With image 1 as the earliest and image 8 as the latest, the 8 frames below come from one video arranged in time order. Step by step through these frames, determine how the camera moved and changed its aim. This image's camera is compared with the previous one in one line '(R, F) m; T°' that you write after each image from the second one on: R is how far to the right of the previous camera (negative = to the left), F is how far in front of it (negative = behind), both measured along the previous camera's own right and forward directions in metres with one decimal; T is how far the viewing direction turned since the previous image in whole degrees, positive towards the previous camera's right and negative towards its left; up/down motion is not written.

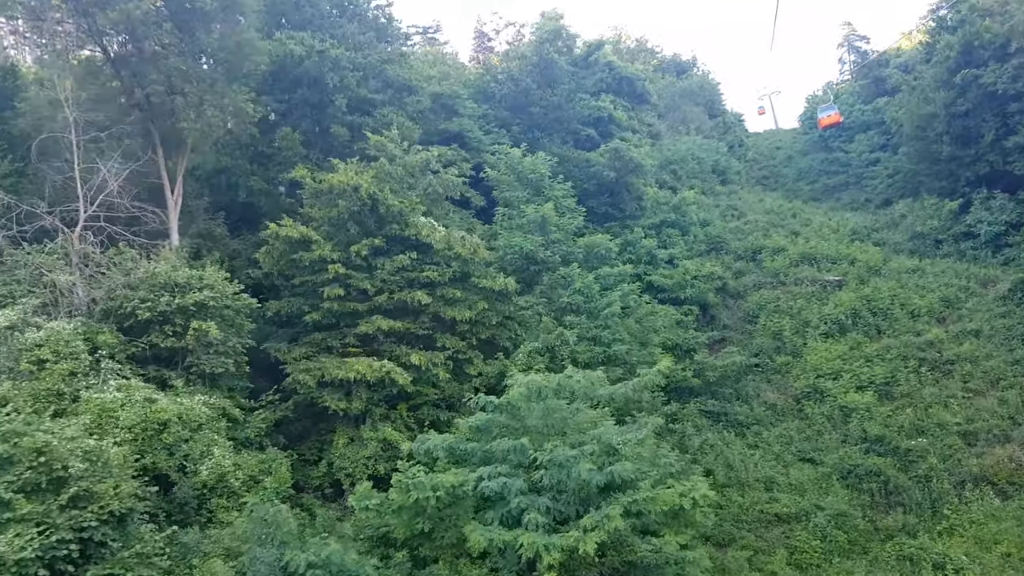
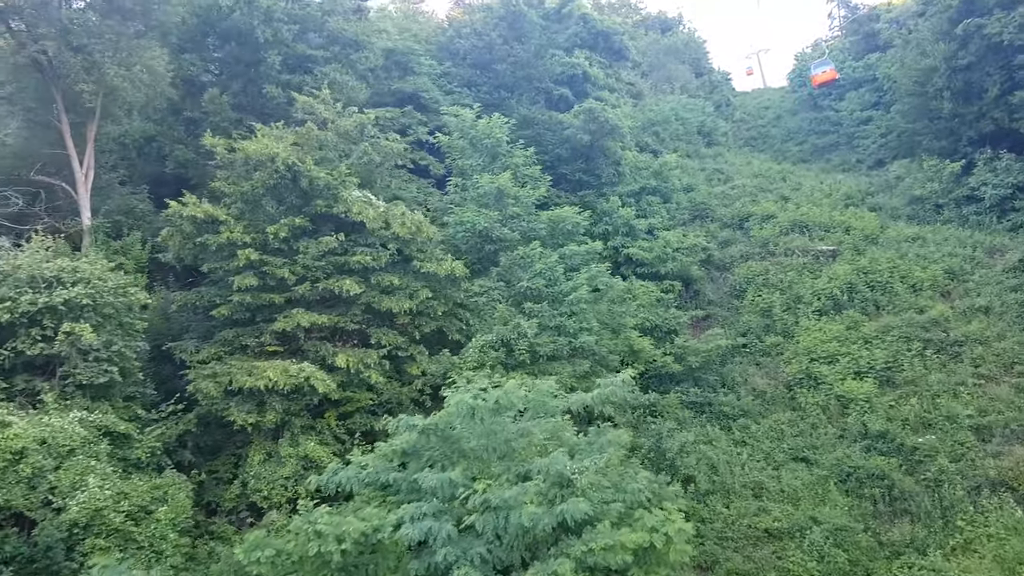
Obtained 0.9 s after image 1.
(+0.5, +1.7) m; +1°
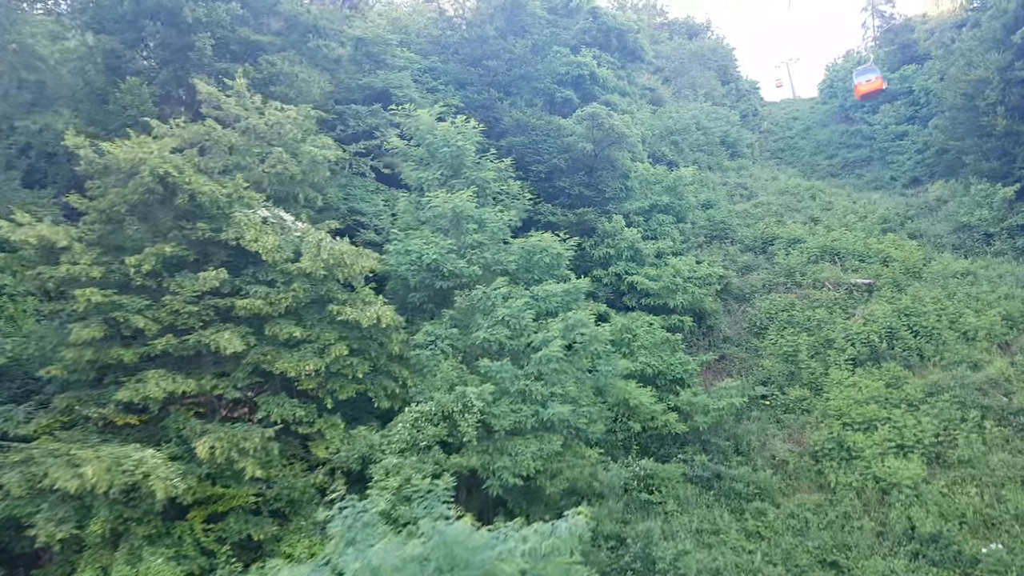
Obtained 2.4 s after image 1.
(+0.7, +2.5) m; -1°
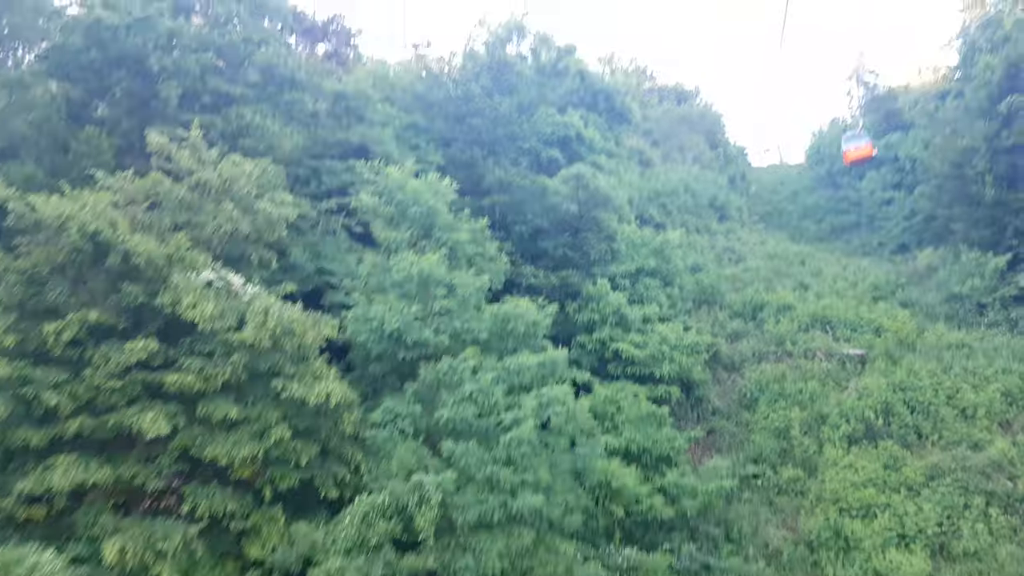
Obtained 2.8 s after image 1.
(+0.2, +0.7) m; +1°
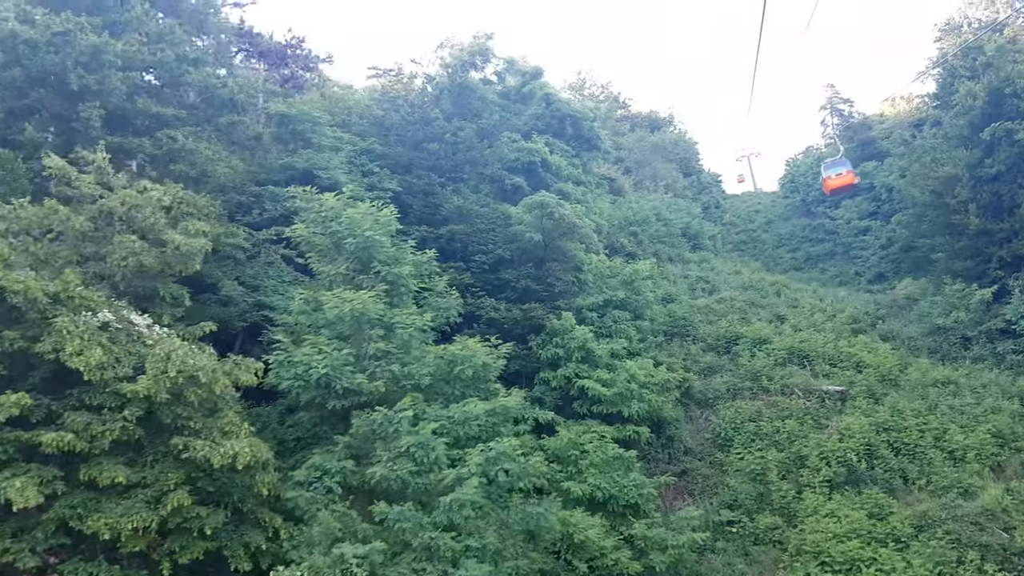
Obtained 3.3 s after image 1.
(+0.3, +0.9) m; +2°
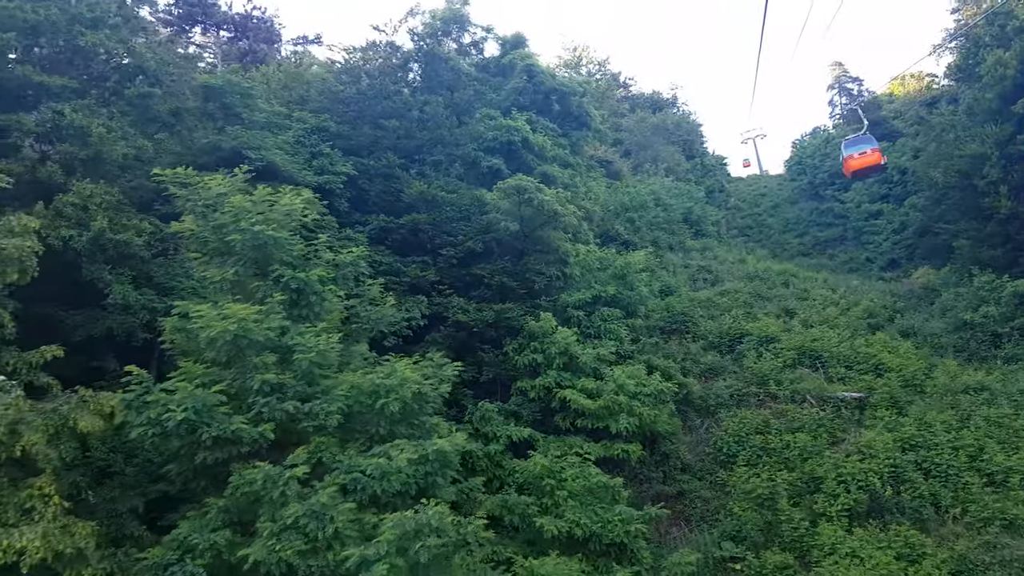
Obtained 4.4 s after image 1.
(+0.5, +1.9) m; 0°
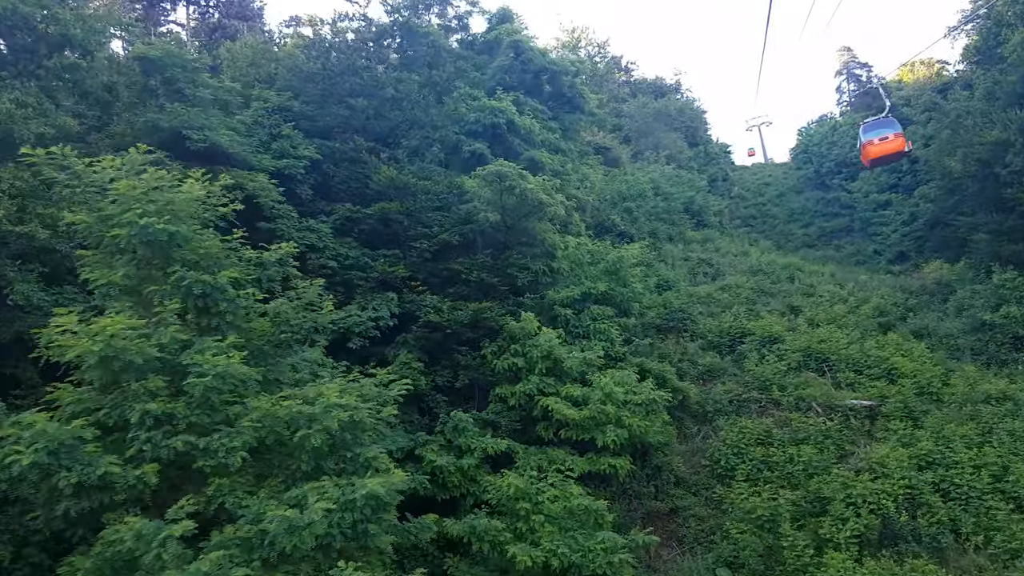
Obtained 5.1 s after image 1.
(+0.3, +1.2) m; 0°
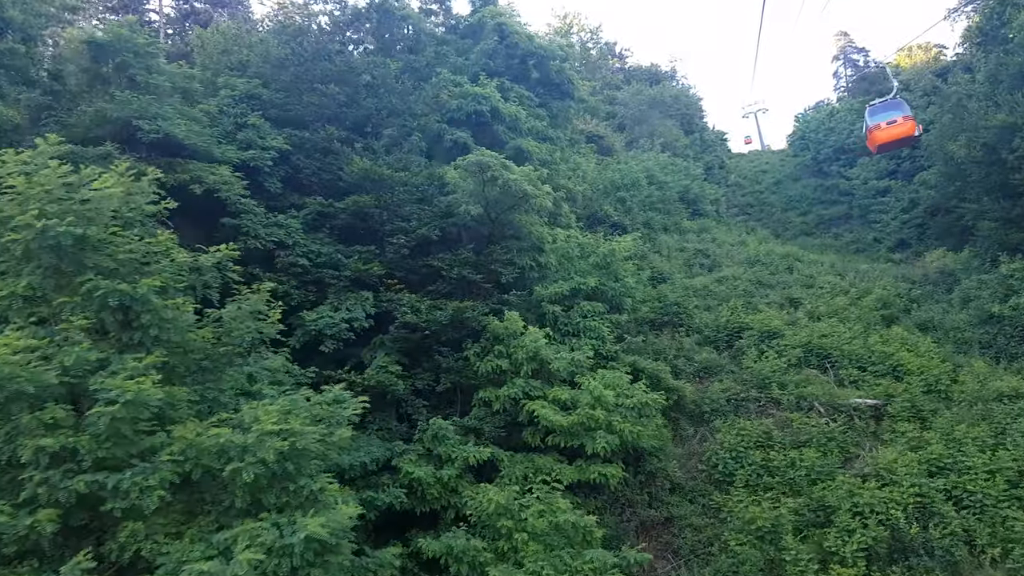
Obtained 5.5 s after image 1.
(+0.2, +0.7) m; 0°
